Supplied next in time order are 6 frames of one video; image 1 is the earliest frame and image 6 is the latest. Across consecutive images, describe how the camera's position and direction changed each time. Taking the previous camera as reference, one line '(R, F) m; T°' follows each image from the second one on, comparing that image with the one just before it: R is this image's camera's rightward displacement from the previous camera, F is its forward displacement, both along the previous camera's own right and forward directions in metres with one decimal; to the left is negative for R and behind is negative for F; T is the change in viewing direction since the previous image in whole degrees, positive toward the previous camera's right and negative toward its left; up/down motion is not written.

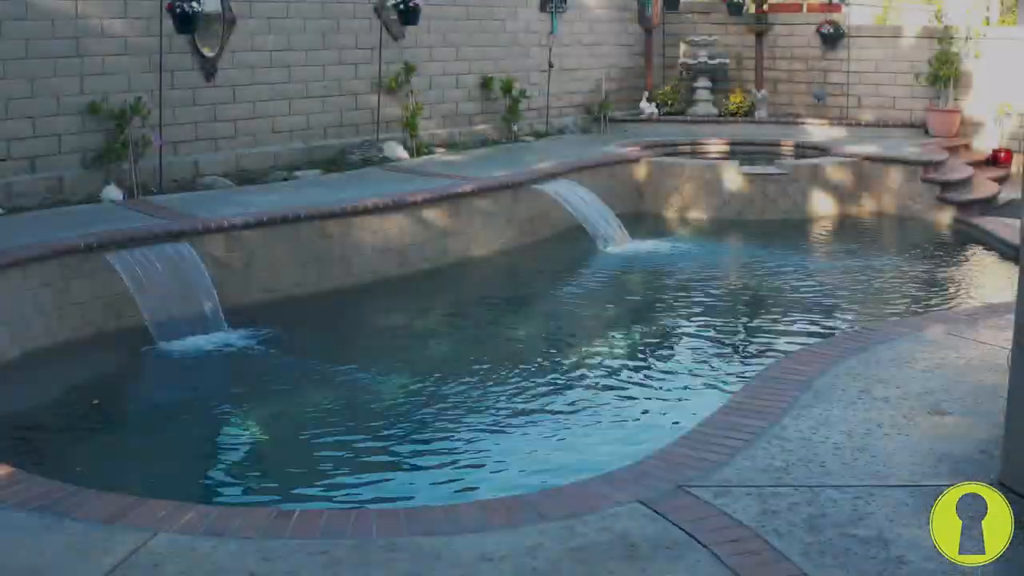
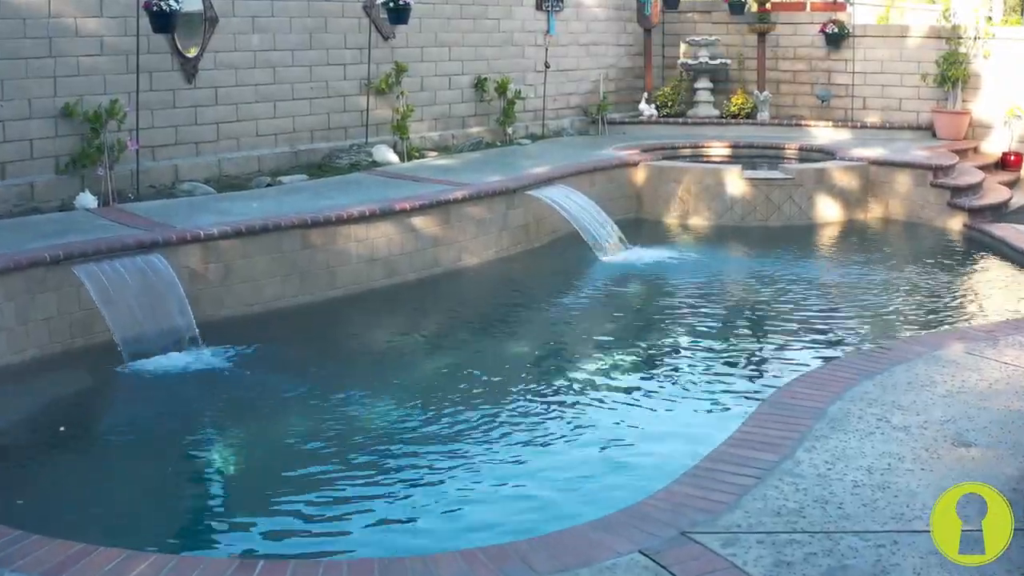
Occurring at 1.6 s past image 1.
(0.0, +0.4) m; 0°
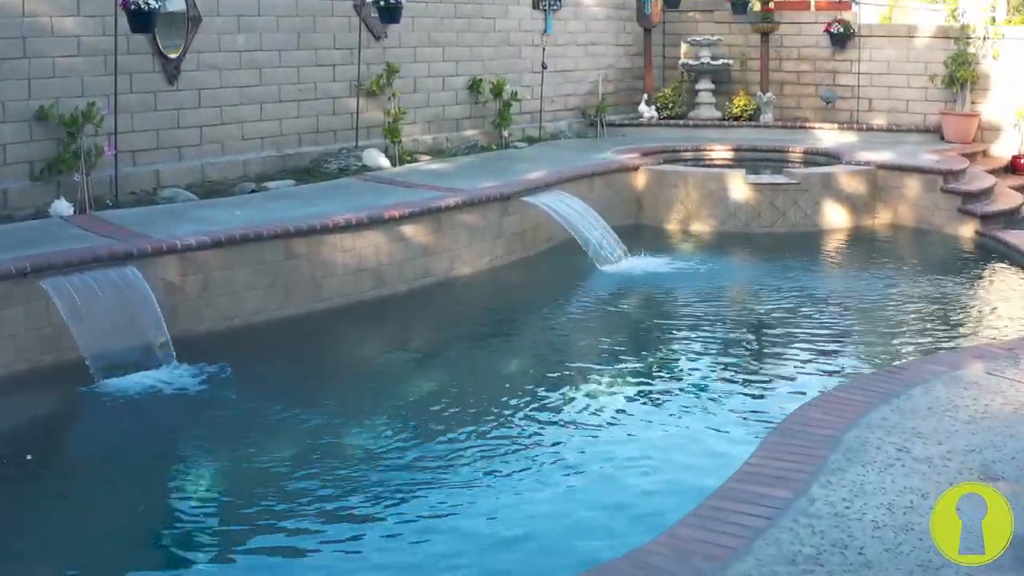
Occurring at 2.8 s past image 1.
(0.0, +0.4) m; 0°
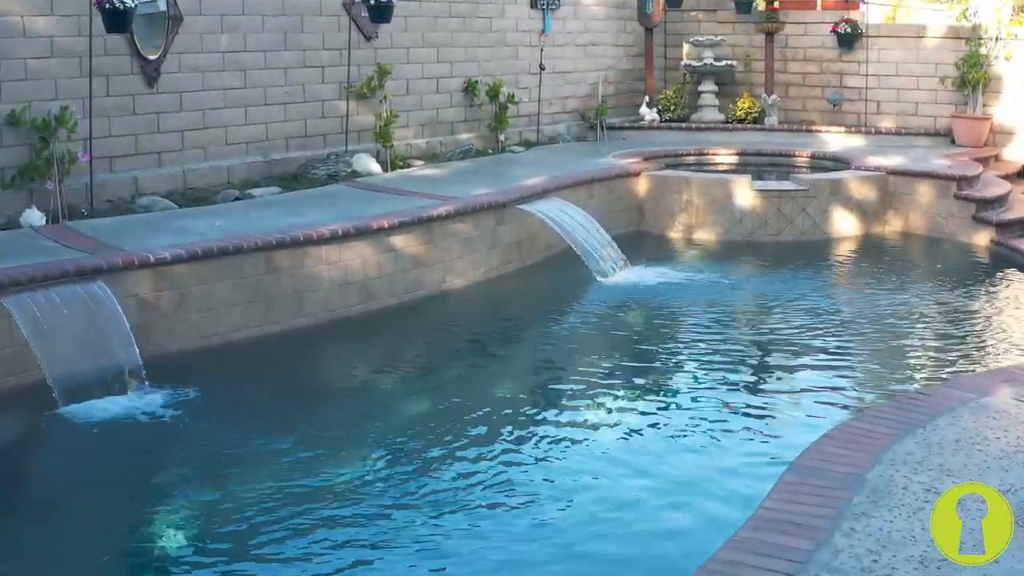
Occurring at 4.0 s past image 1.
(0.0, +0.5) m; 0°
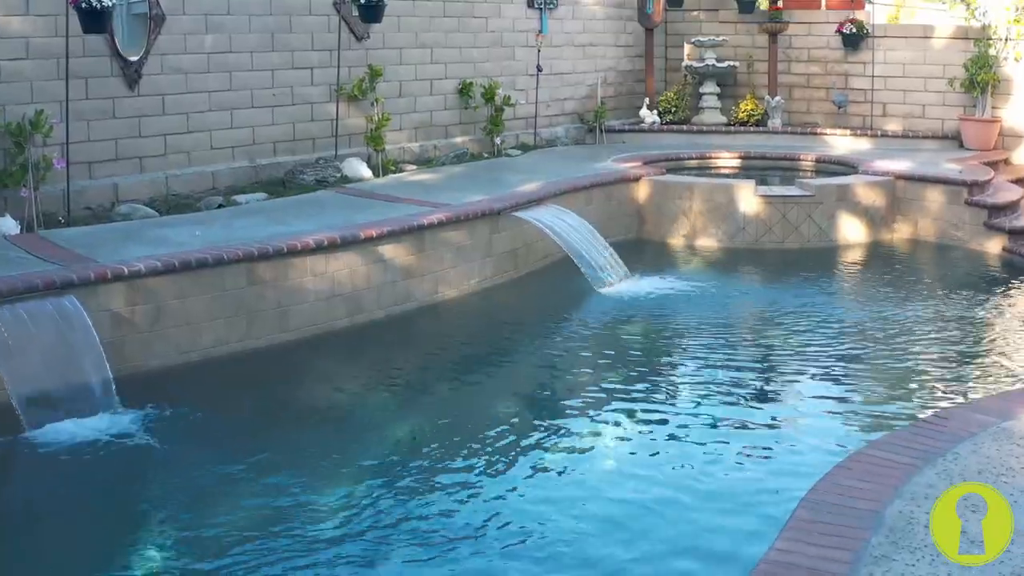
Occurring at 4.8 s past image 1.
(0.0, +0.4) m; 0°
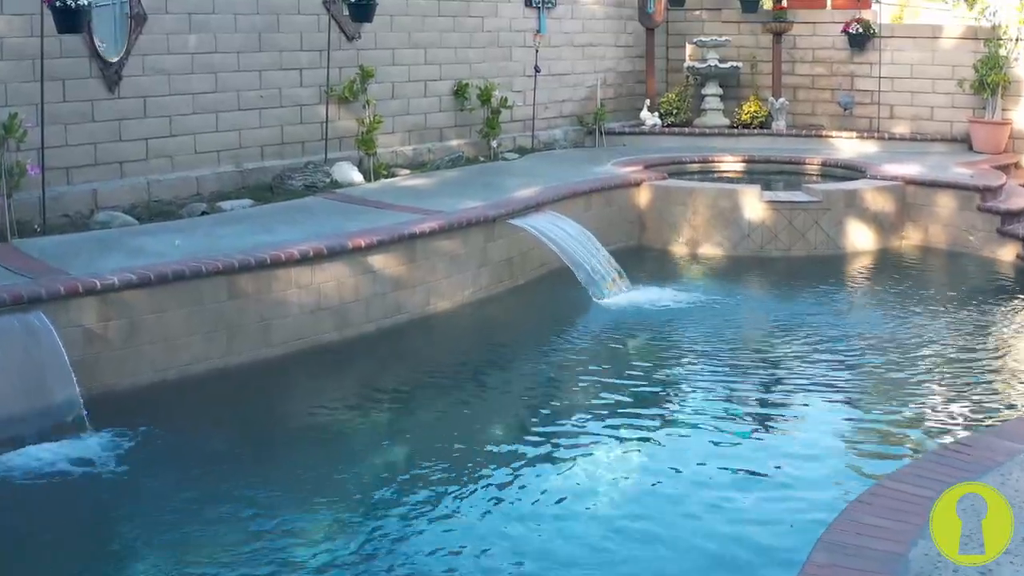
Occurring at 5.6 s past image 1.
(0.0, +0.4) m; 0°
